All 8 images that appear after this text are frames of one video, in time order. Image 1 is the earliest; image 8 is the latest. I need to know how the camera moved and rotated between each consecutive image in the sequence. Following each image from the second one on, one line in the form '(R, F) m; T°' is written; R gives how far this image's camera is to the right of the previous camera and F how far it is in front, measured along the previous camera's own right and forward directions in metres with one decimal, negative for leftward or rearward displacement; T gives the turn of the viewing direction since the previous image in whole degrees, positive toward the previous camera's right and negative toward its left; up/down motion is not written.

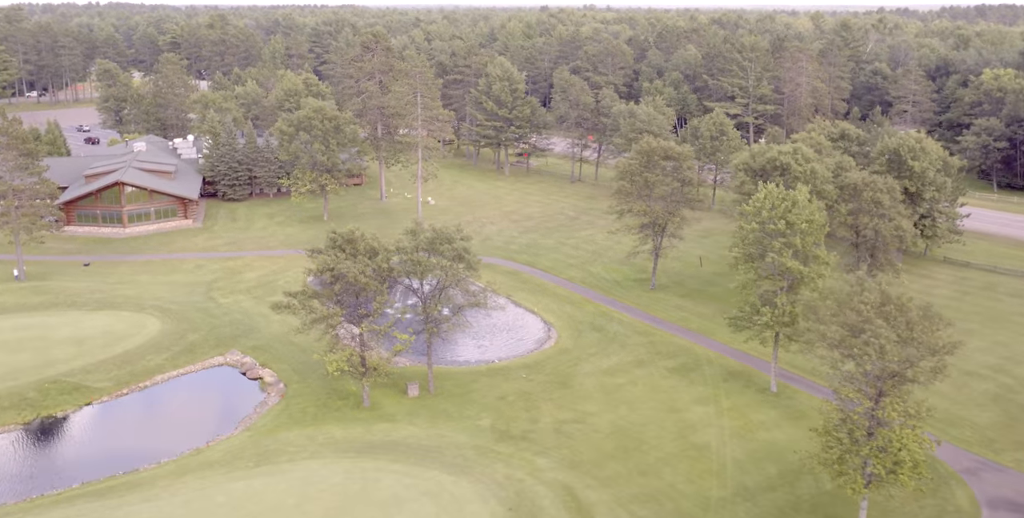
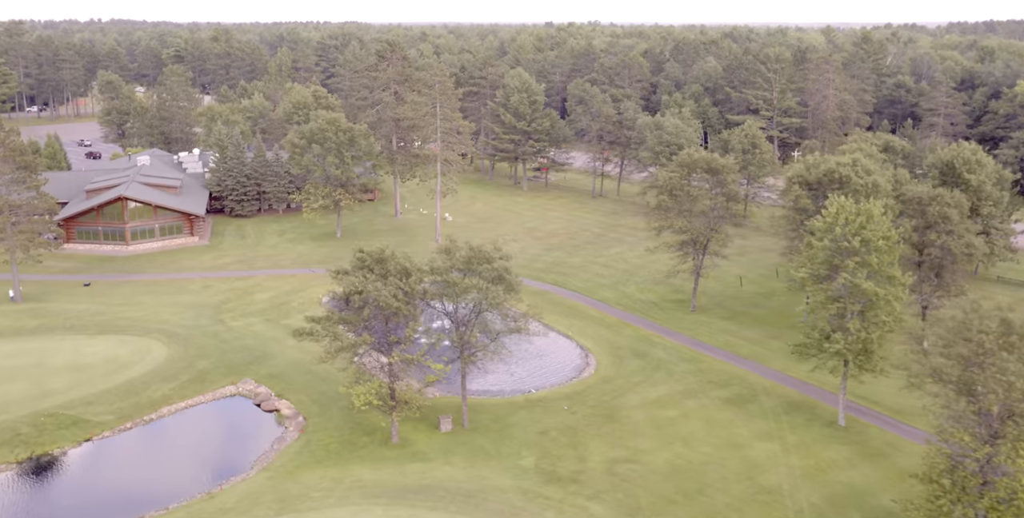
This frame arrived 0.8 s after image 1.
(-2.5, +4.5) m; 0°
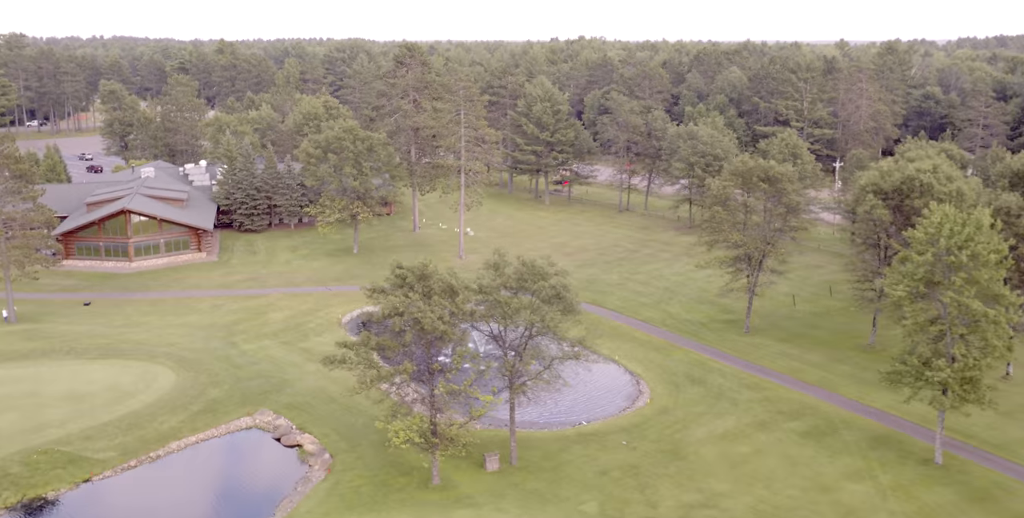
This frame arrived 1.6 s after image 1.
(-2.8, +5.2) m; 0°
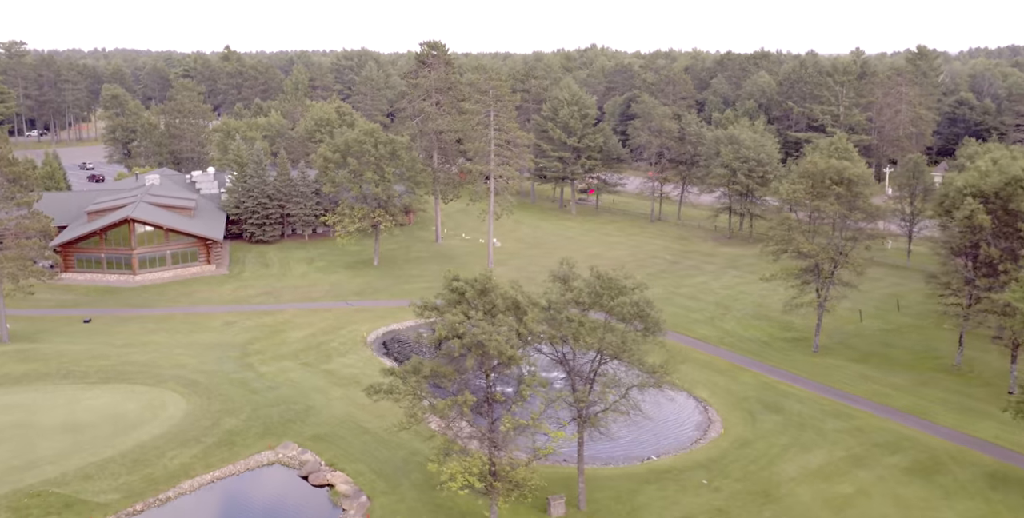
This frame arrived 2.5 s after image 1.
(-3.0, +5.6) m; 0°
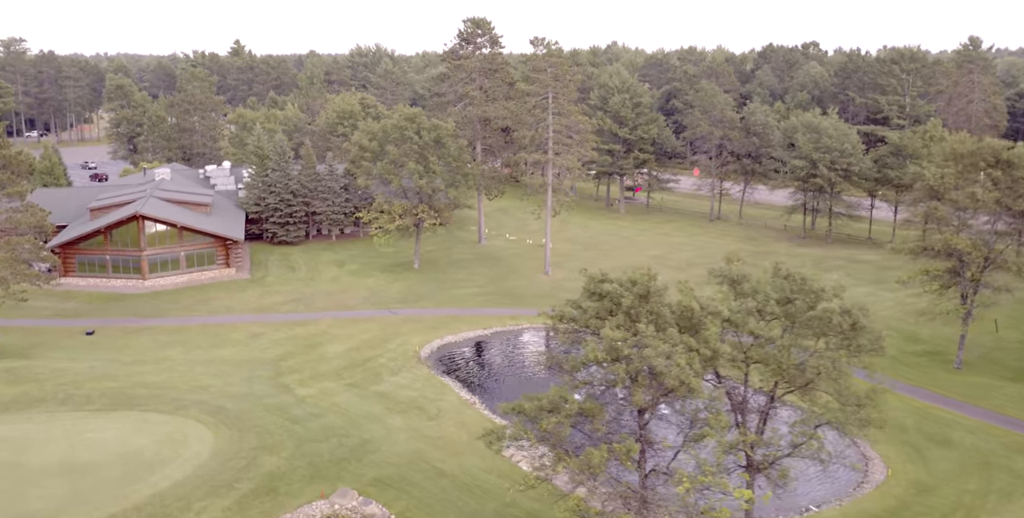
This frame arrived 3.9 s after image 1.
(-4.7, +8.7) m; 0°
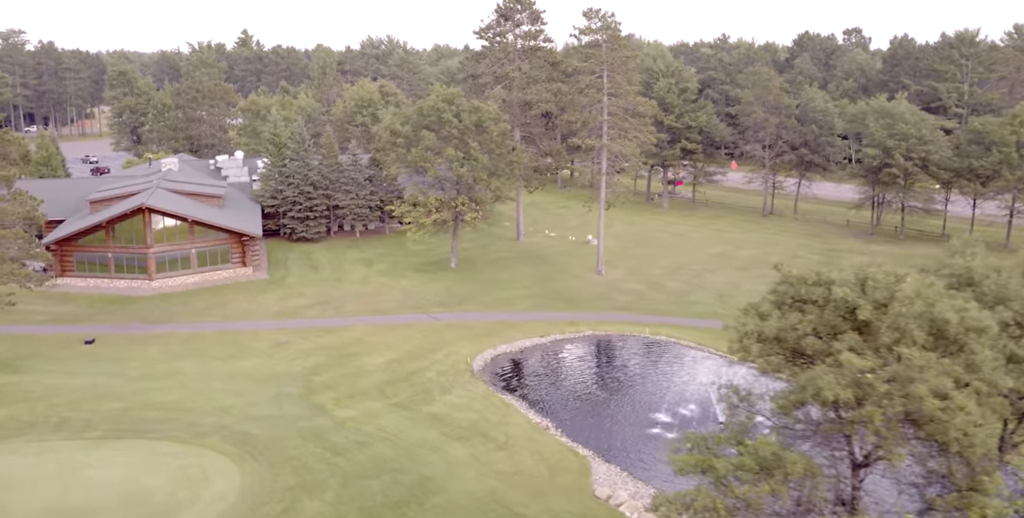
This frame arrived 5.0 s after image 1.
(-3.4, +6.7) m; 0°
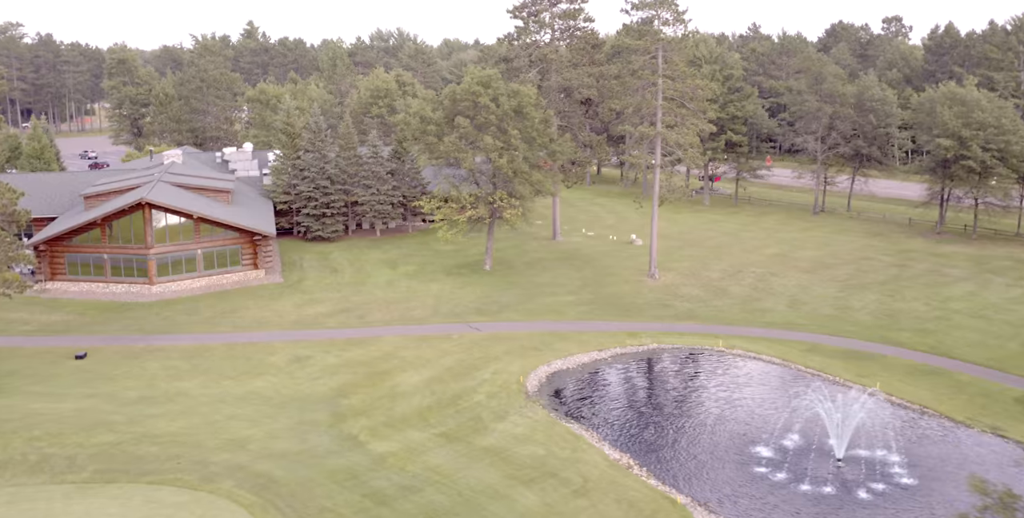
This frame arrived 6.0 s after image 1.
(-2.6, +6.0) m; 0°
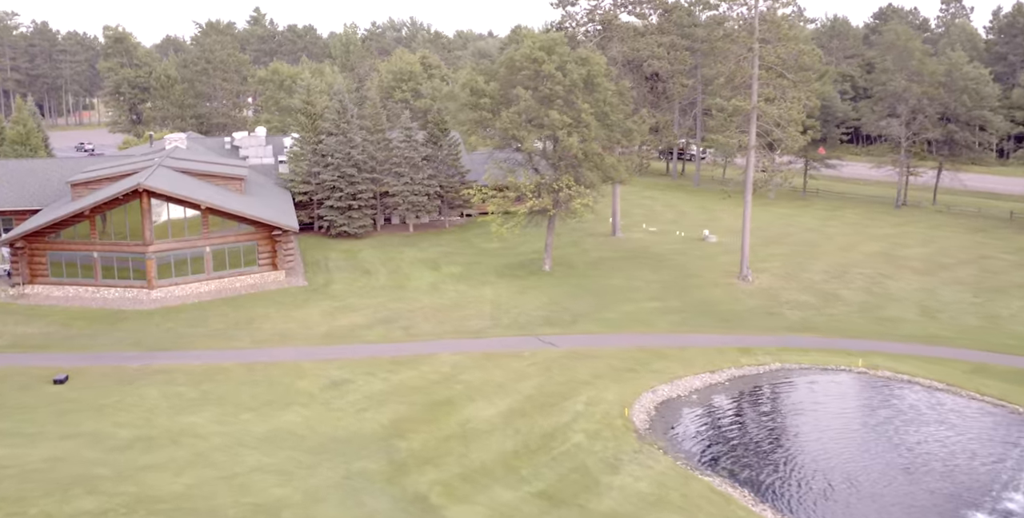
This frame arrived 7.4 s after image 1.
(-3.5, +8.1) m; 0°
